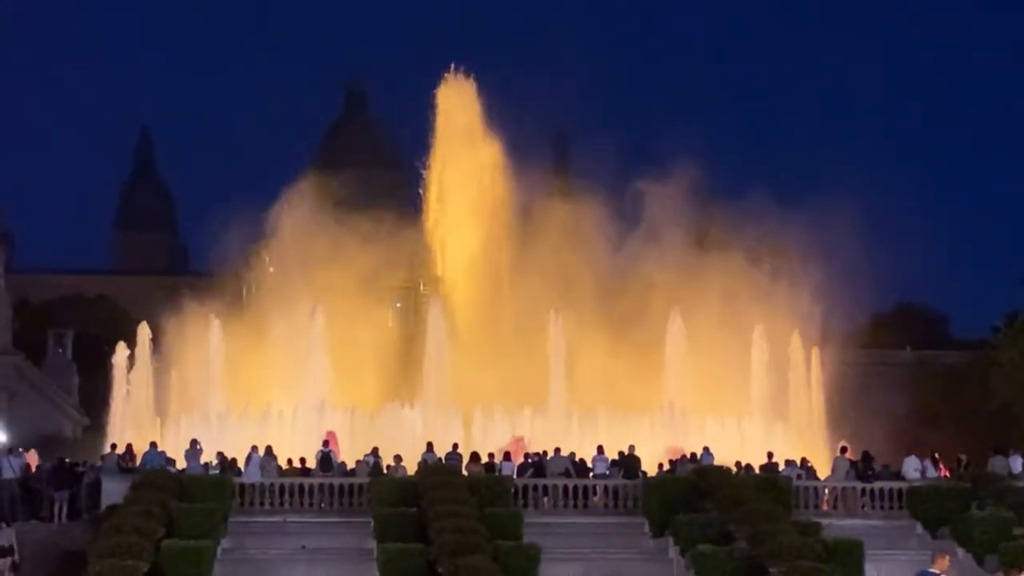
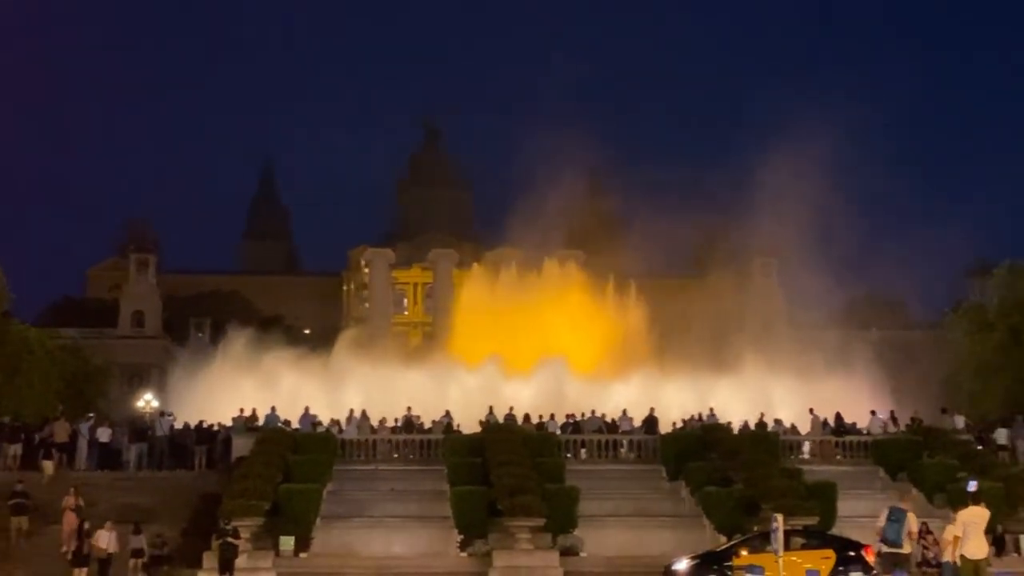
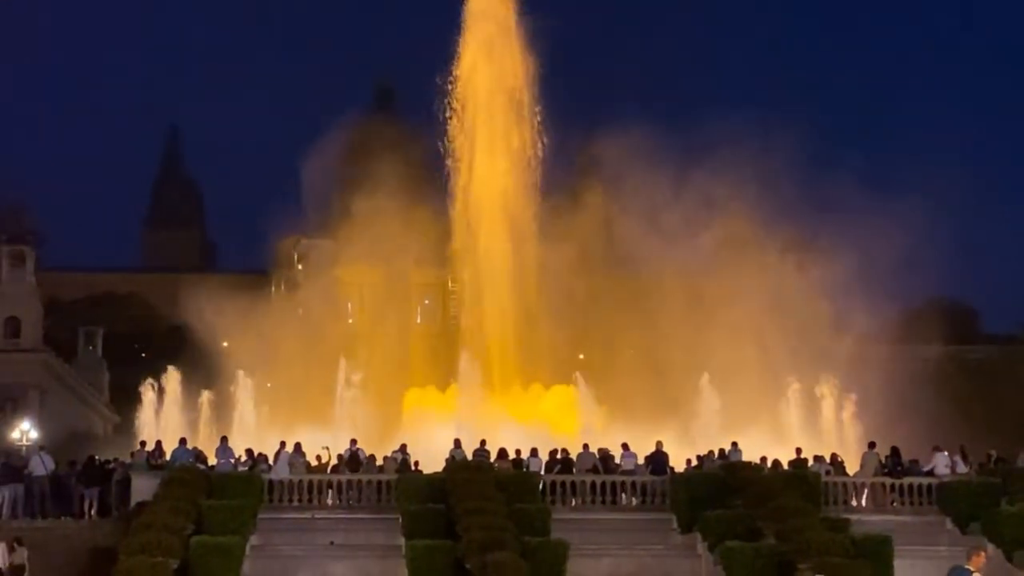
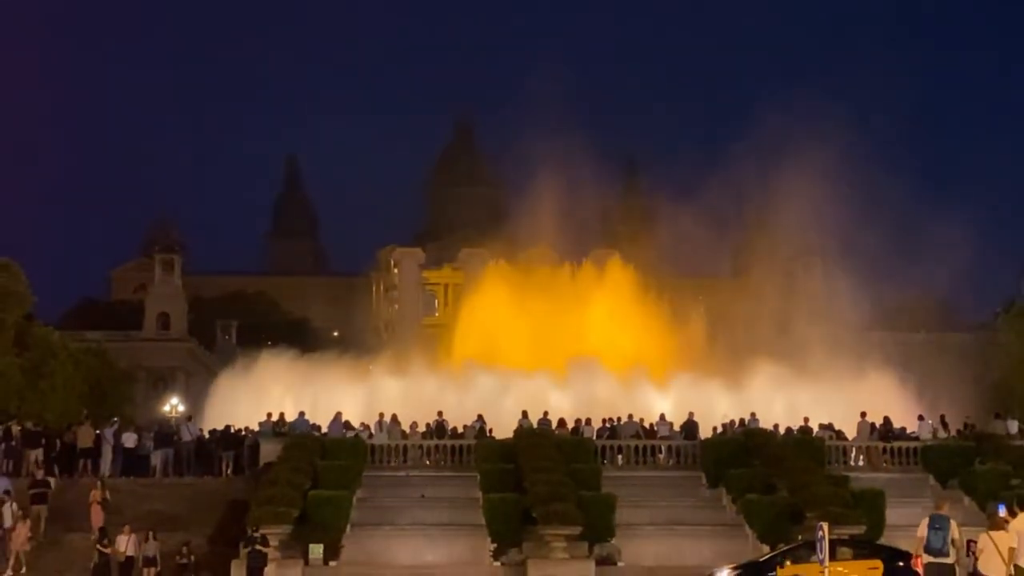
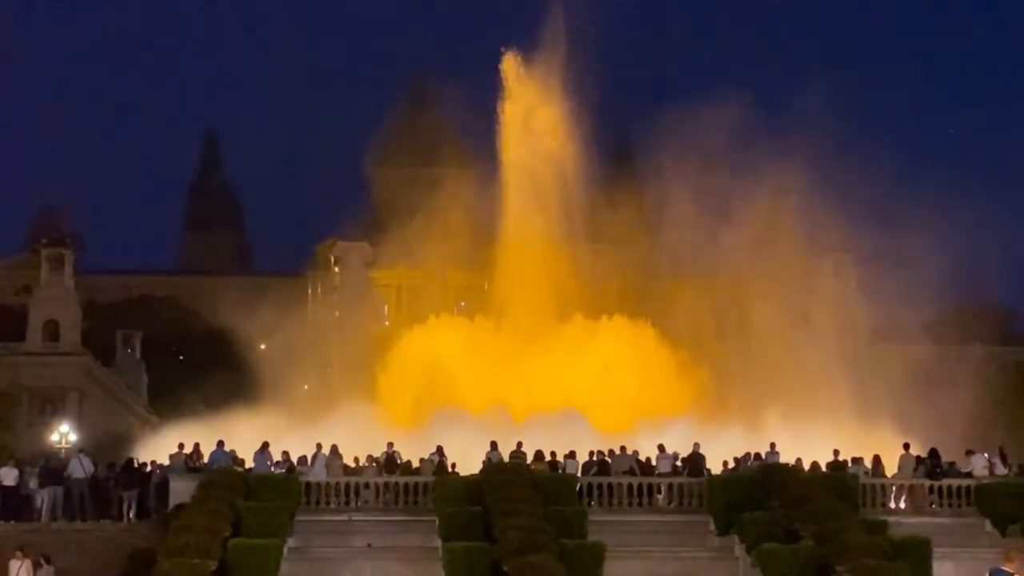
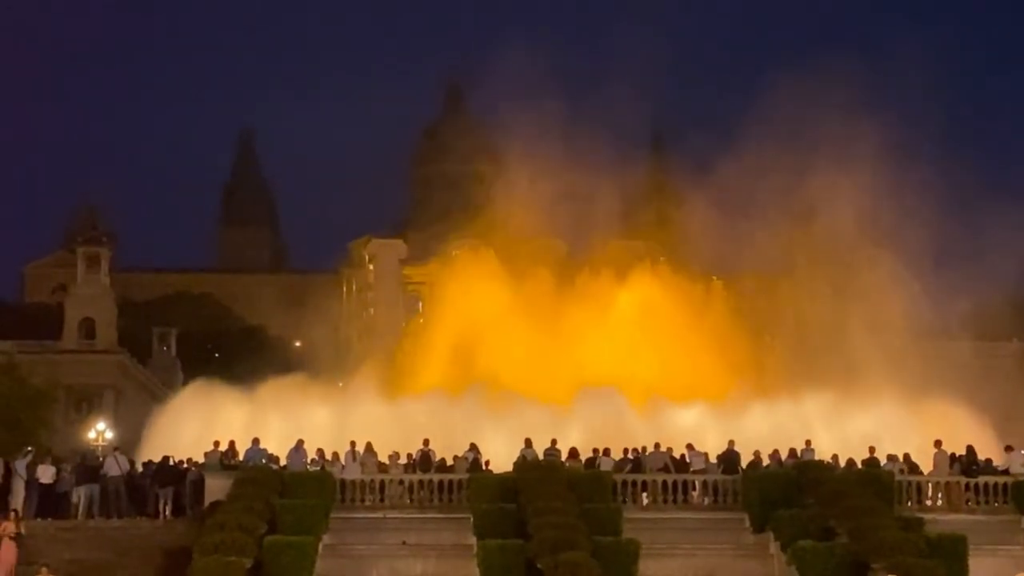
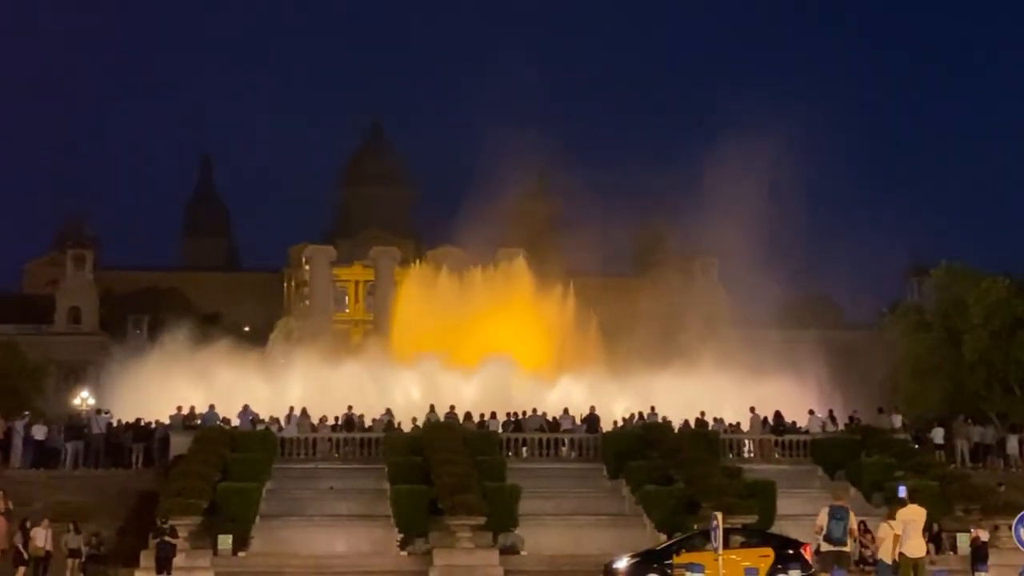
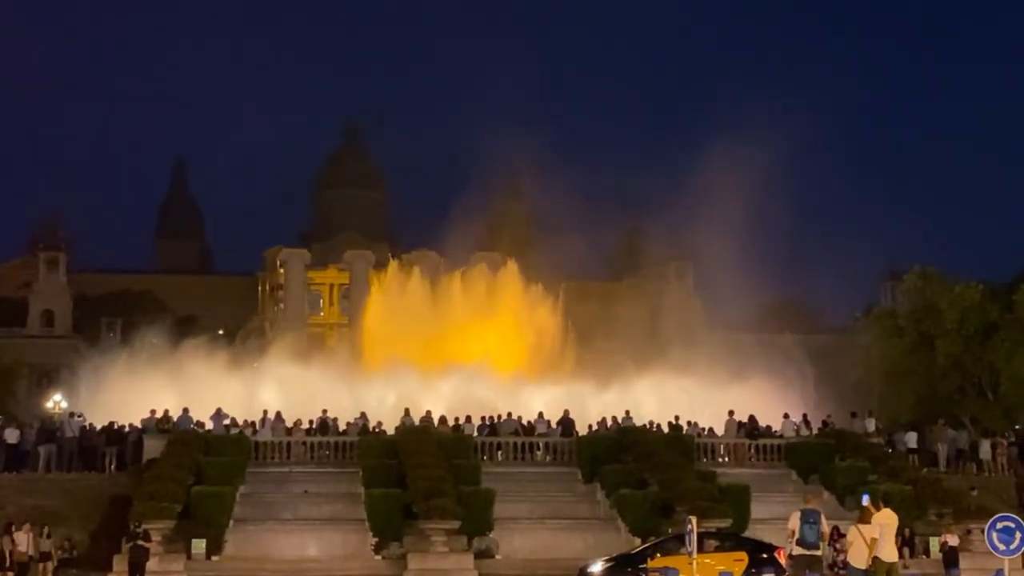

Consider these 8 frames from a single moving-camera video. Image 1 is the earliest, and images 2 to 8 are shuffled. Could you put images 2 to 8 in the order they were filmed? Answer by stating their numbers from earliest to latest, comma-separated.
3, 5, 6, 4, 2, 7, 8
